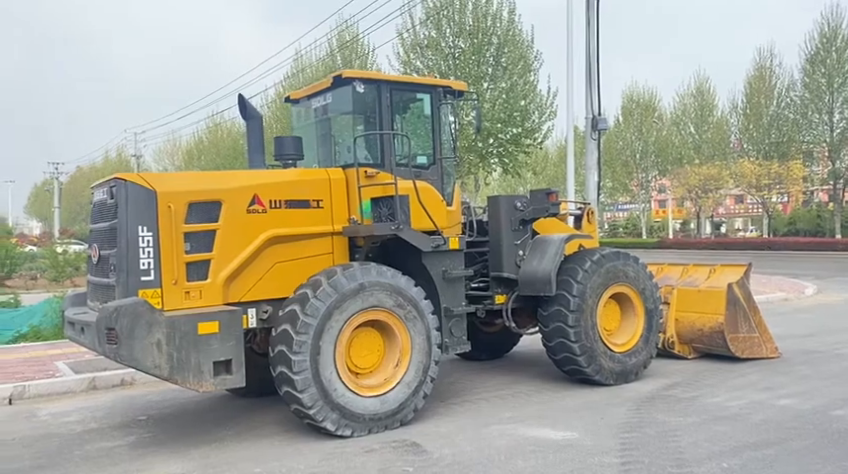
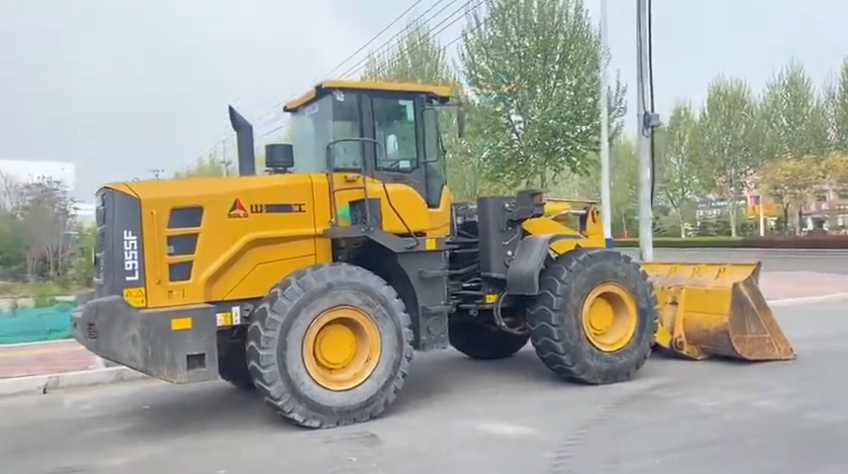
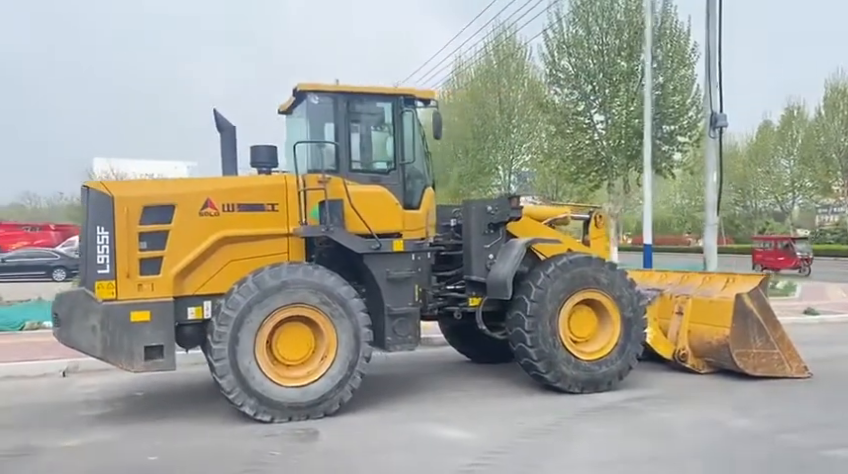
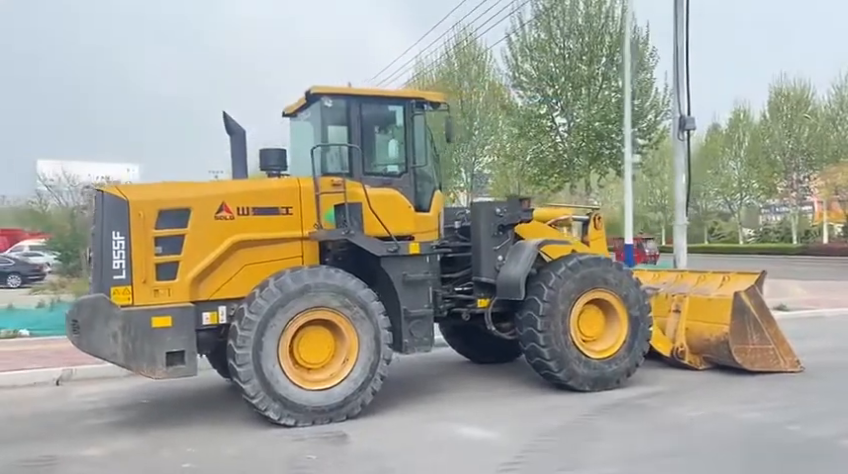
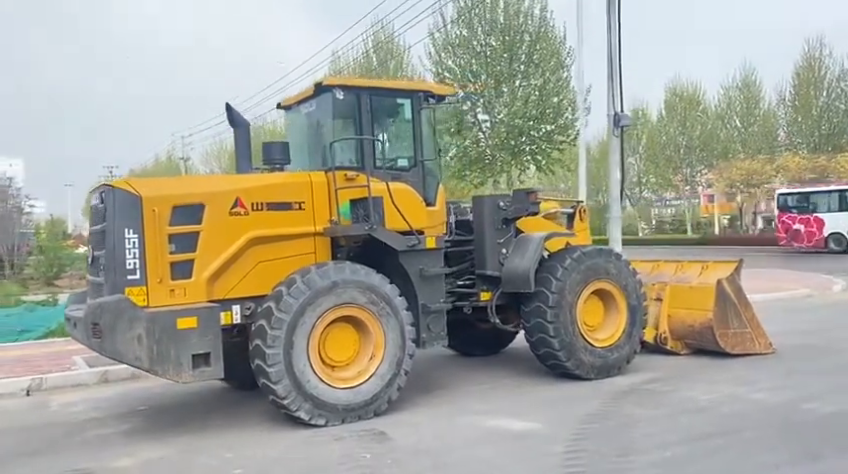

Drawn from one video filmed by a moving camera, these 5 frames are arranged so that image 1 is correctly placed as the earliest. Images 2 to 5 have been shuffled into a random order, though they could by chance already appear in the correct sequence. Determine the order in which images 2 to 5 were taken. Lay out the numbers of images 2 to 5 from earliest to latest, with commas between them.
5, 2, 4, 3
